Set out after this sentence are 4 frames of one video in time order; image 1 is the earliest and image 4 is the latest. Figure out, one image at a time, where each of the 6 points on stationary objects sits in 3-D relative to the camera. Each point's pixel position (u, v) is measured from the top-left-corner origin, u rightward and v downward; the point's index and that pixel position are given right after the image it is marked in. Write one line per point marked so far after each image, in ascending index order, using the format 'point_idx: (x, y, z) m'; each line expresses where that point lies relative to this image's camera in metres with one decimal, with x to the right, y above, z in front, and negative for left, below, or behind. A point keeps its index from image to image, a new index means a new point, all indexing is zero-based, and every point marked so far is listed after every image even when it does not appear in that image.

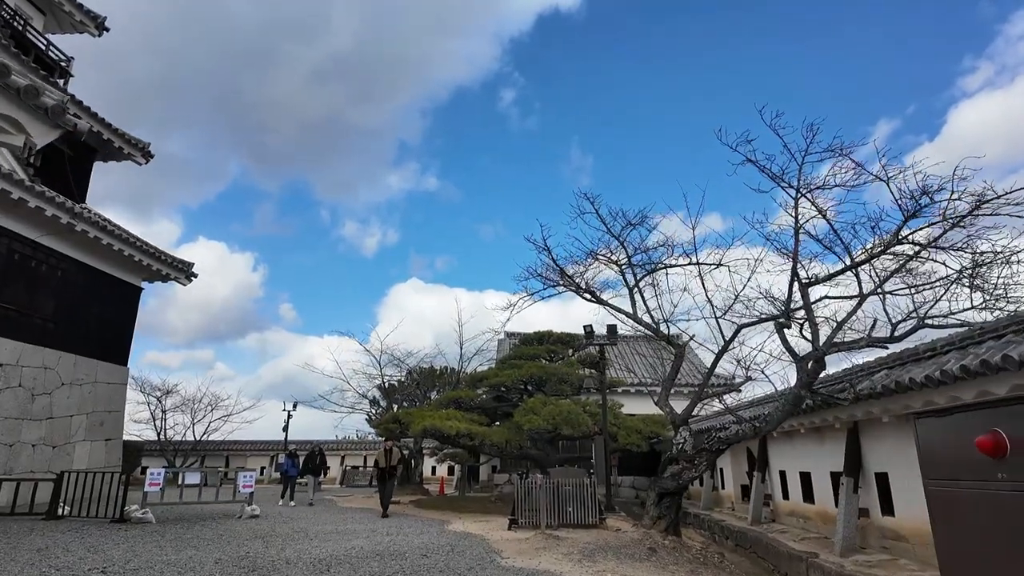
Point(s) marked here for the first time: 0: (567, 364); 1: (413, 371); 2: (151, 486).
0: (+1.2, -1.6, +12.3) m
1: (-3.1, -2.6, +17.9) m
2: (-5.2, -2.8, +8.2) m
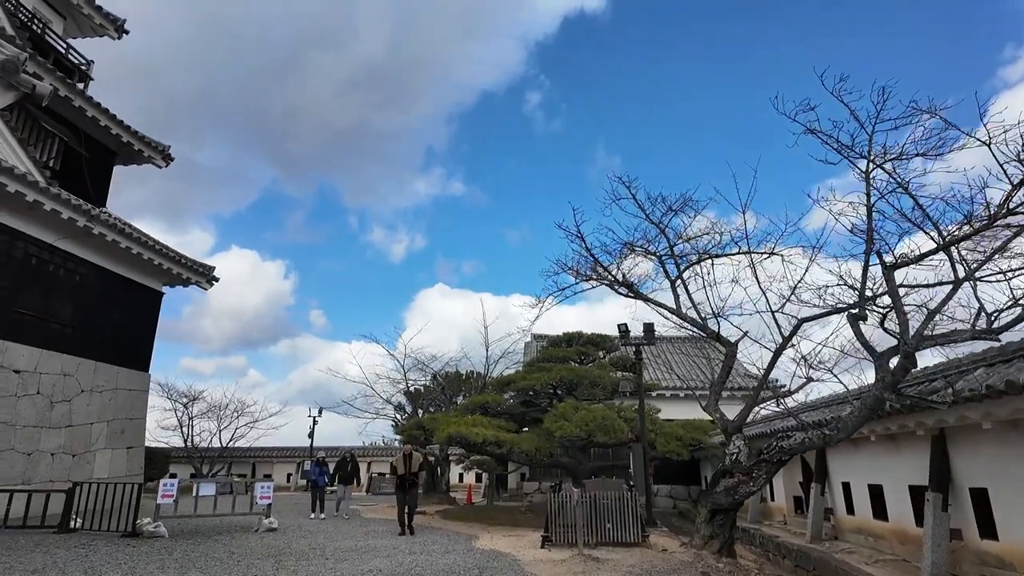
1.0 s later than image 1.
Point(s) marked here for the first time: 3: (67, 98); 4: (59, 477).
0: (+1.8, -1.6, +11.6) m
1: (-2.2, -2.7, +17.4) m
2: (-4.7, -2.8, +7.8) m
3: (-8.9, +3.8, +11.5) m
4: (-8.4, -3.5, +10.7) m
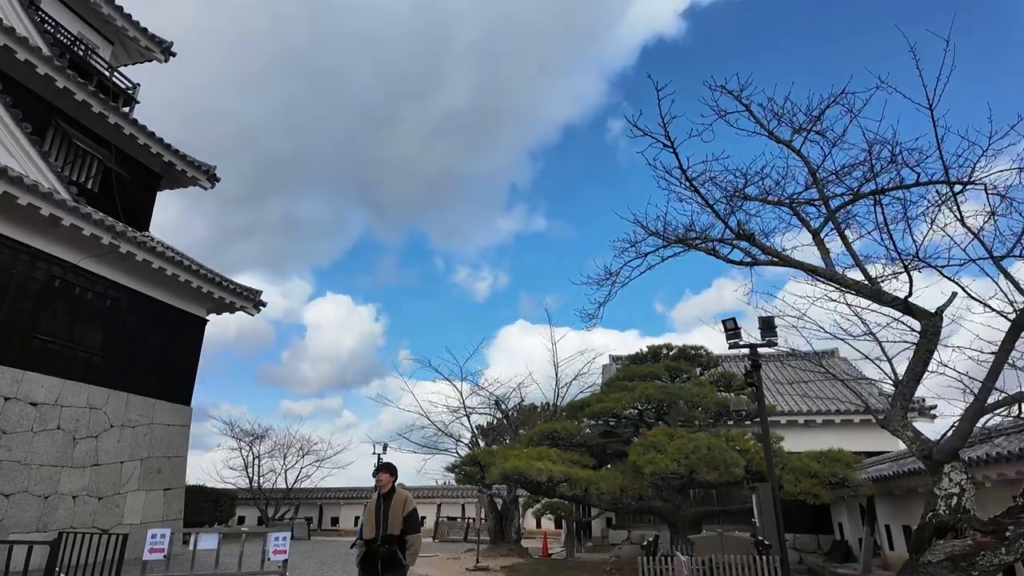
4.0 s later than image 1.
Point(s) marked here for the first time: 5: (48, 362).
0: (+3.0, -1.5, +9.3) m
1: (-0.2, -3.2, +15.4) m
2: (-3.9, -2.9, +6.3) m
3: (-7.8, +3.3, +11.0) m
4: (-7.2, -3.9, +9.6) m
5: (-7.6, -1.2, +9.5) m
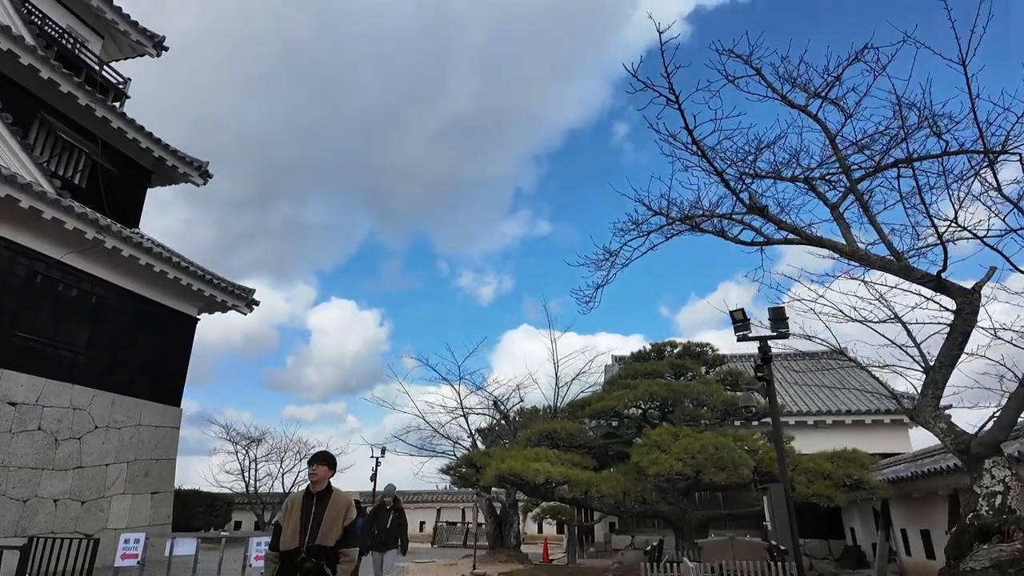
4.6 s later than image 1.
0: (+2.9, -1.5, +8.9) m
1: (-0.2, -3.1, +15.0) m
2: (-4.0, -2.8, +5.9) m
3: (-7.9, +3.4, +10.7) m
4: (-7.2, -3.8, +9.2) m
5: (-7.7, -1.2, +9.1) m
